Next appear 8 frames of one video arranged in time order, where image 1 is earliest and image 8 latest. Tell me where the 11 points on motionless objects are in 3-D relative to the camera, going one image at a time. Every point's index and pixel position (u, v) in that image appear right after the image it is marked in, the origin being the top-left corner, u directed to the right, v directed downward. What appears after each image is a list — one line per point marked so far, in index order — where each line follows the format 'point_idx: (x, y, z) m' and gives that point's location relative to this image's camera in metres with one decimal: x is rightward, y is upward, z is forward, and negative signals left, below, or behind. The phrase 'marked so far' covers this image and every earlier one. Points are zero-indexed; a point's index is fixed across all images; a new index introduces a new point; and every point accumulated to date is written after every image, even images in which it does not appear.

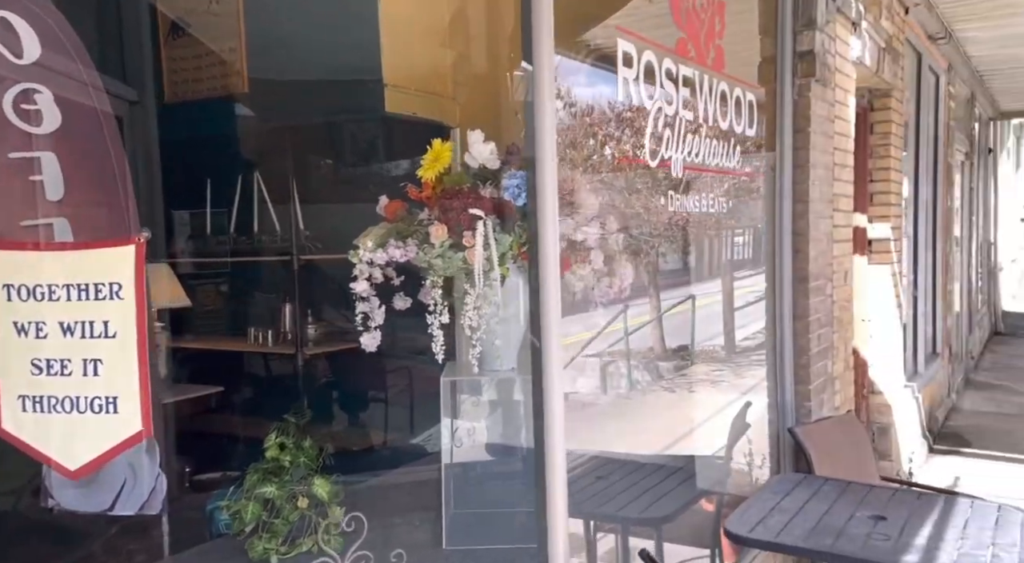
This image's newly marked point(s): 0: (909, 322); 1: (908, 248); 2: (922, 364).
0: (+3.0, -0.3, +6.1) m
1: (+3.0, +0.2, +6.1) m
2: (+3.3, -0.6, +6.5) m
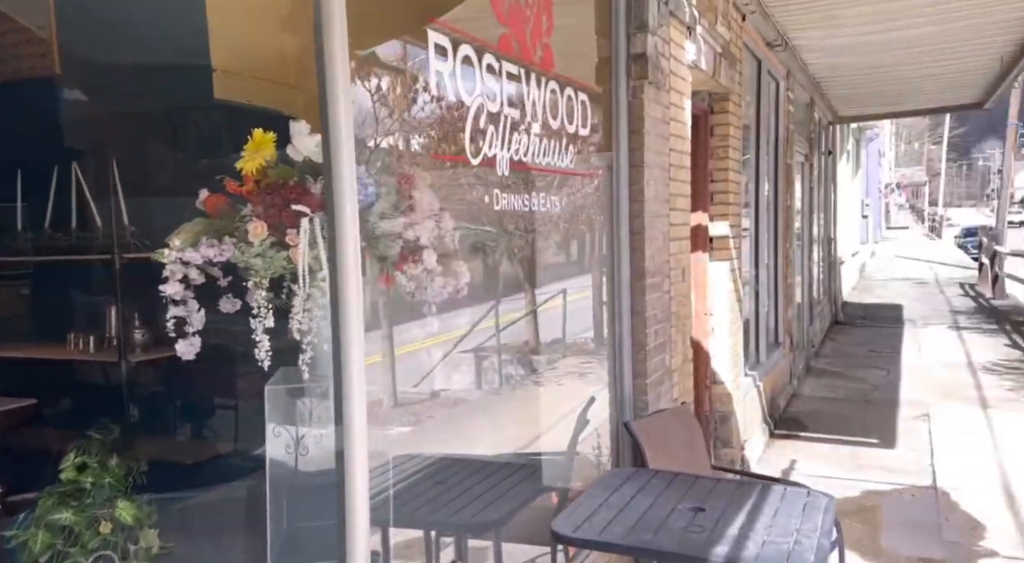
0: (+1.9, -0.3, +6.5) m
1: (+1.9, +0.3, +6.5) m
2: (+2.1, -0.6, +6.9) m
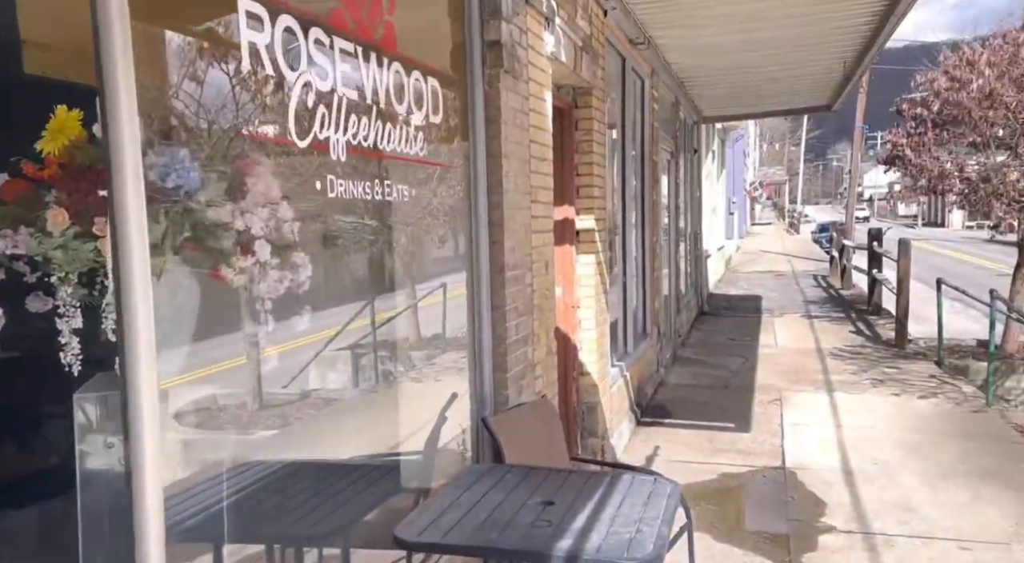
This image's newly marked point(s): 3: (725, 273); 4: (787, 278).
0: (+0.9, -0.2, +6.6) m
1: (+0.9, +0.3, +6.6) m
2: (+1.0, -0.5, +7.0) m
3: (+4.8, +0.2, +18.2) m
4: (+5.7, 0.0, +17.0) m
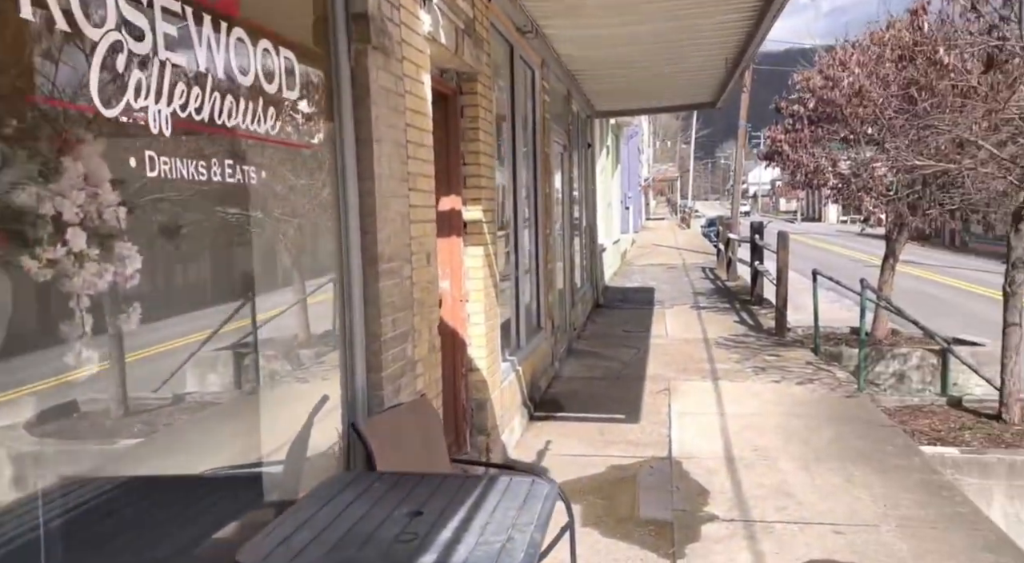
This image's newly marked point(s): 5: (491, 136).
0: (0.0, -0.1, +6.5) m
1: (0.0, +0.4, +6.5) m
2: (+0.1, -0.5, +6.9) m
3: (+2.5, +0.4, +18.5) m
4: (+3.5, +0.2, +17.4) m
5: (-0.1, +0.9, +5.3) m
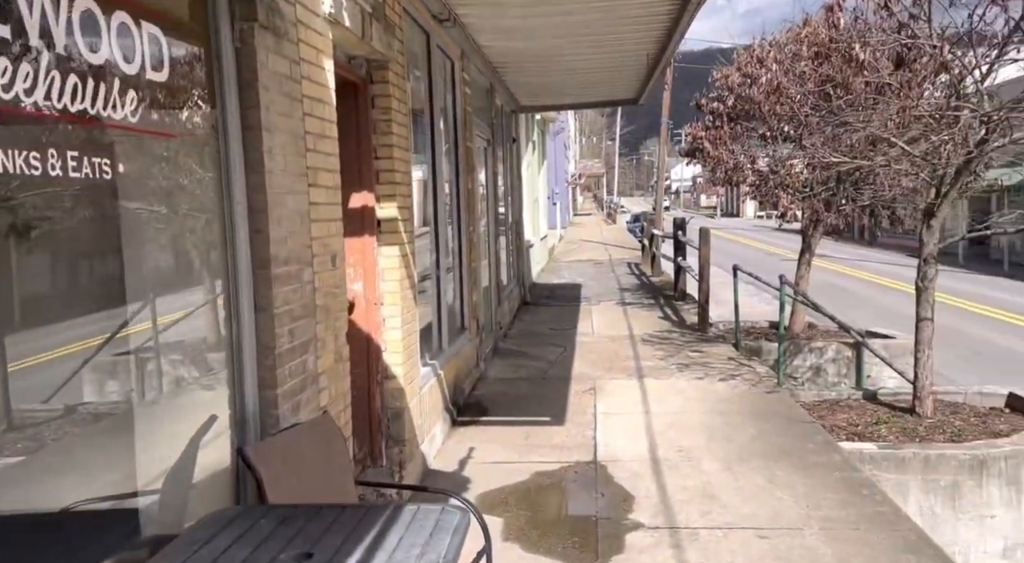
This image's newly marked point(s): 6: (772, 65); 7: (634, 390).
0: (-0.6, -0.1, +6.3) m
1: (-0.6, +0.4, +6.2) m
2: (-0.5, -0.5, +6.7) m
3: (+0.8, +0.4, +18.4) m
4: (+1.9, +0.3, +17.4) m
5: (-0.6, +0.9, +5.0) m
6: (+2.8, +2.3, +8.8) m
7: (+1.1, -0.9, +7.2) m
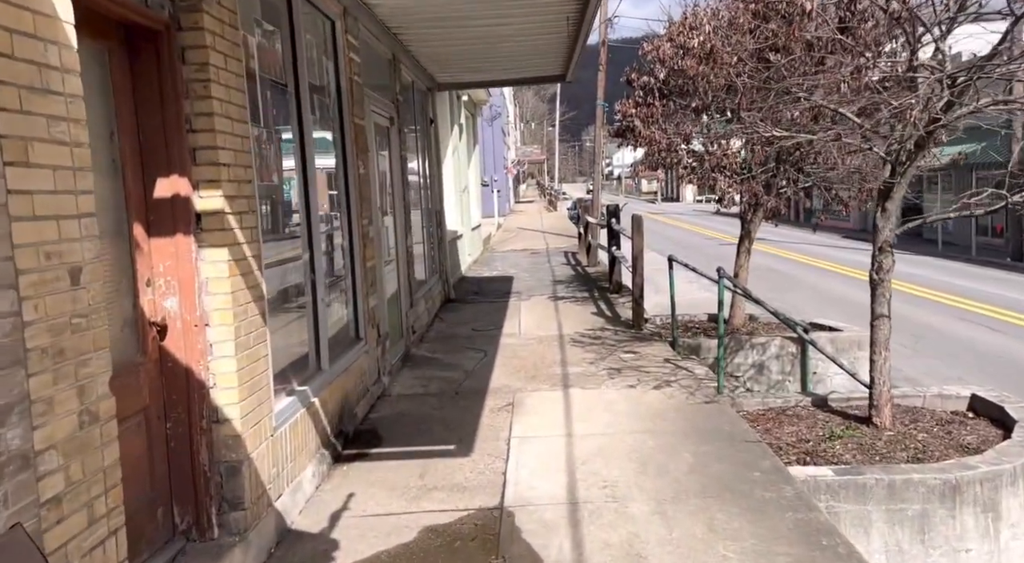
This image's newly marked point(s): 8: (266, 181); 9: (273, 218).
0: (-1.3, -0.2, +5.2) m
1: (-1.3, +0.4, +5.1) m
2: (-1.3, -0.5, +5.6) m
3: (-0.7, +0.6, +17.4) m
4: (+0.4, +0.5, +16.5) m
5: (-1.3, +0.9, +3.9) m
6: (+1.8, +2.4, +7.9) m
7: (+0.3, -0.9, +6.3) m
8: (-1.3, +0.5, +4.5) m
9: (-1.3, +0.3, +4.6) m
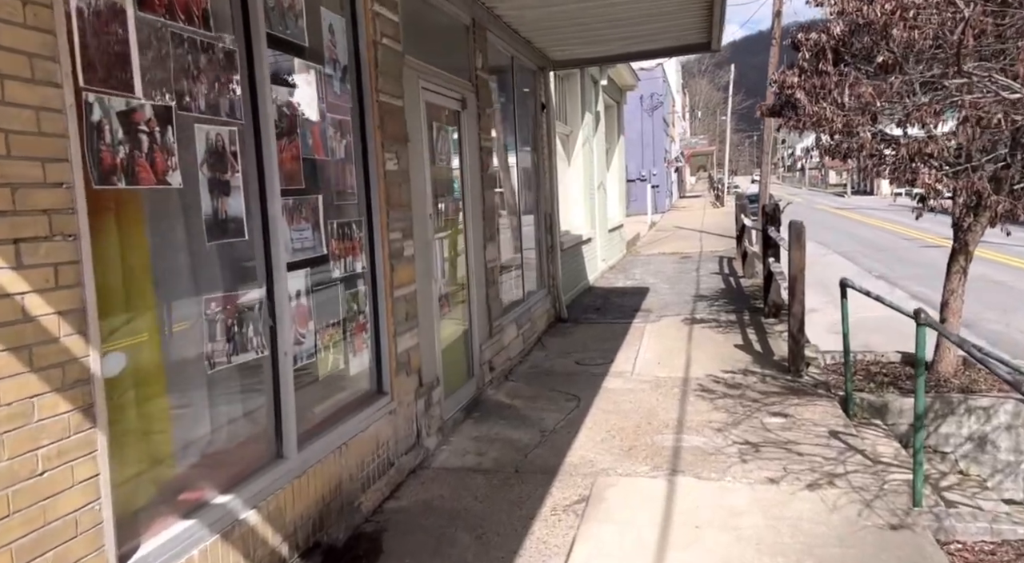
0: (-1.1, -0.4, +3.5) m
1: (-1.1, +0.2, +3.5) m
2: (-1.0, -0.7, +4.0) m
3: (+2.0, +0.5, +15.4) m
4: (+2.9, +0.3, +14.2) m
5: (-1.3, +0.7, +2.3) m
6: (+2.6, +2.1, +5.6) m
7: (+0.7, -1.1, +4.3) m
8: (-1.3, +0.3, +2.9) m
9: (-1.2, +0.1, +3.0) m
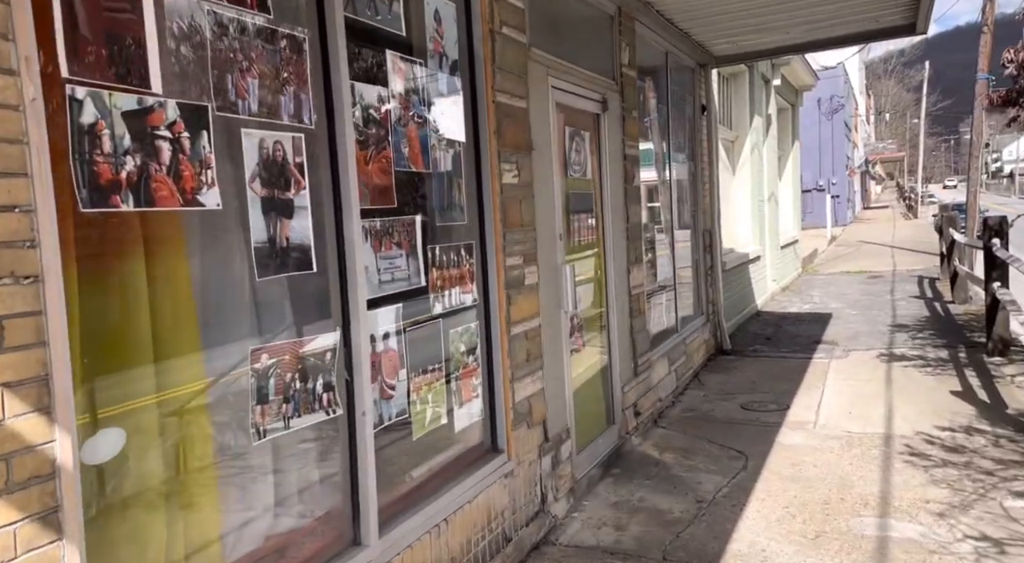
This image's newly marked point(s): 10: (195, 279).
0: (-0.6, -0.5, +2.8) m
1: (-0.7, 0.0, +2.8) m
2: (-0.4, -0.8, +3.2) m
3: (+4.7, +0.1, +13.9) m
4: (+5.4, 0.0, +12.6) m
5: (-1.1, +0.5, +1.7) m
6: (+3.4, +2.0, +4.2) m
7: (+1.3, -1.3, +3.2) m
8: (-0.9, +0.2, +2.2) m
9: (-0.9, 0.0, +2.3) m
10: (-0.9, 0.0, +2.3) m
